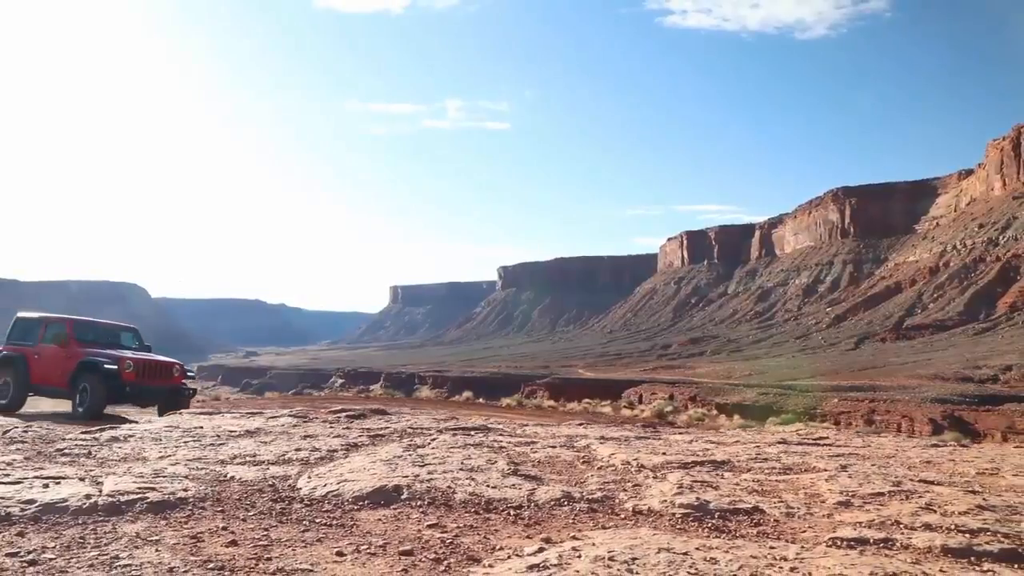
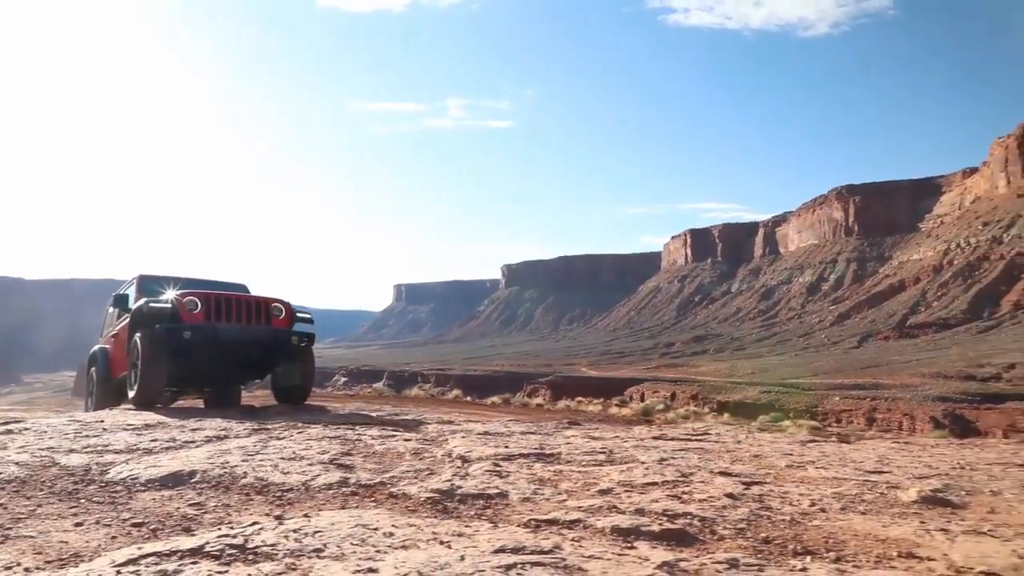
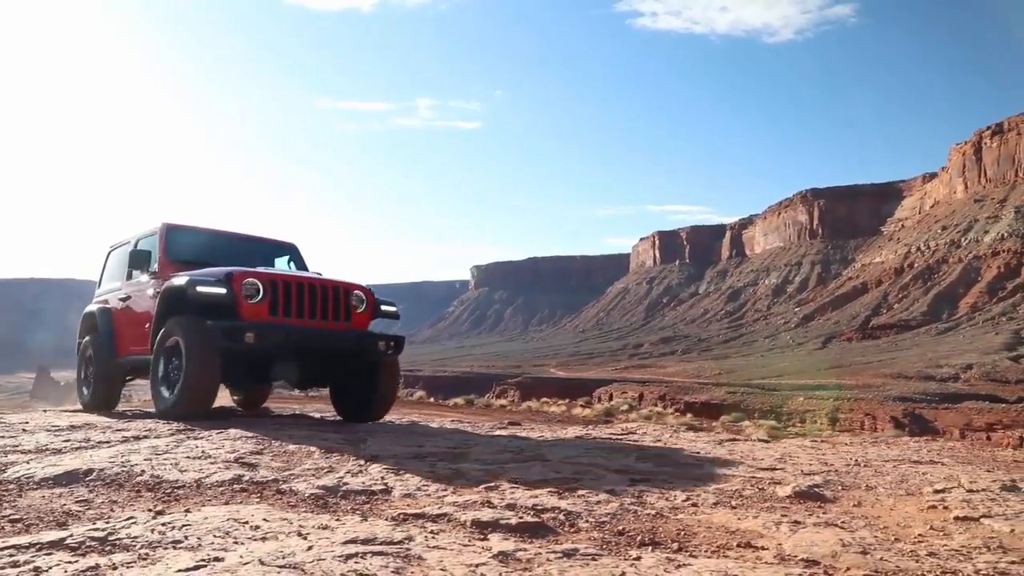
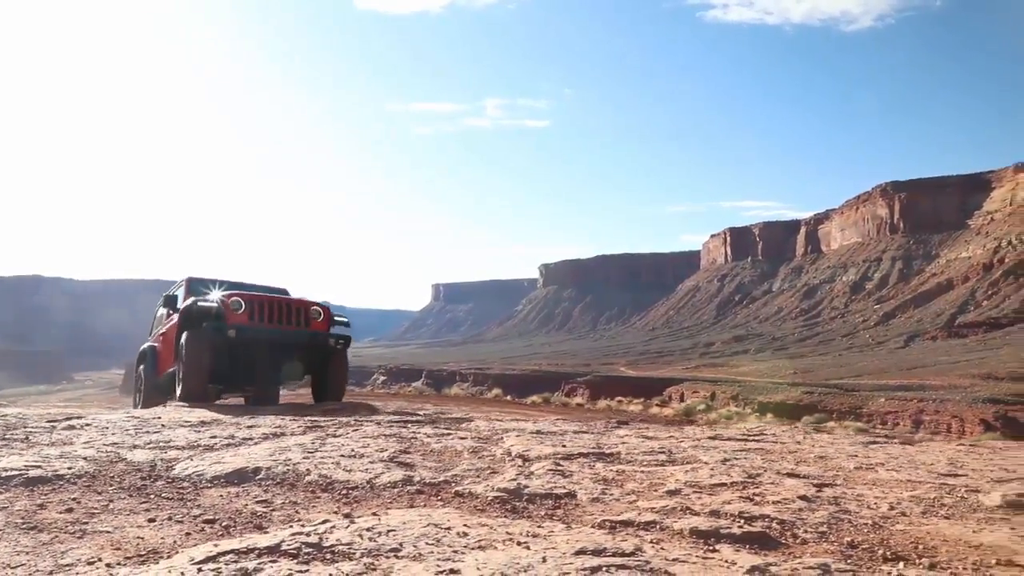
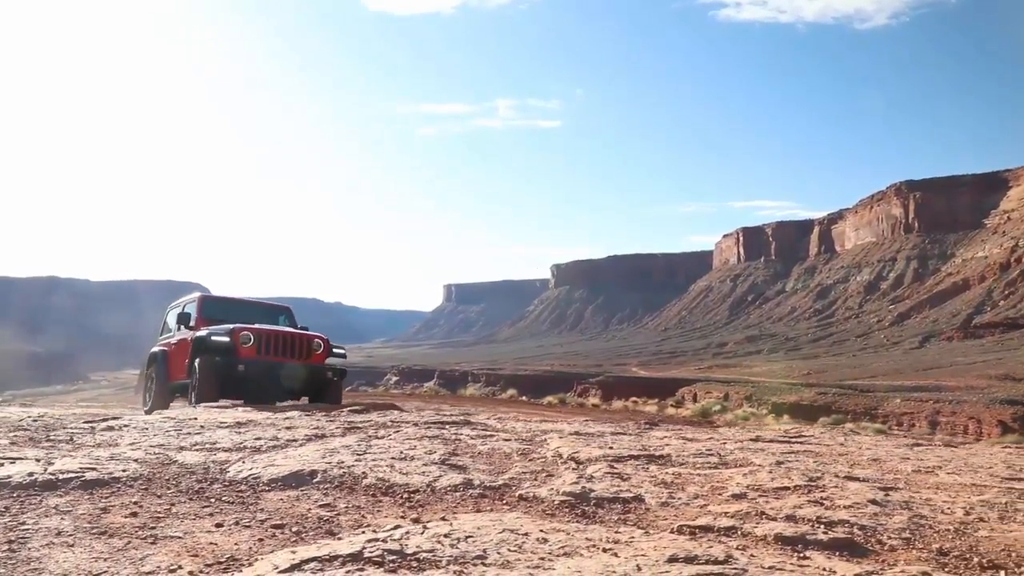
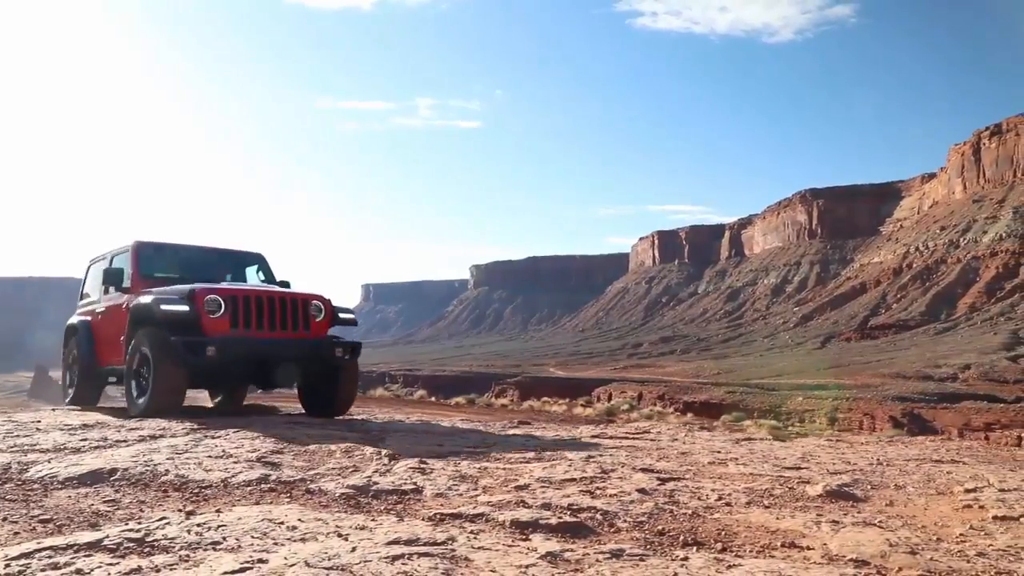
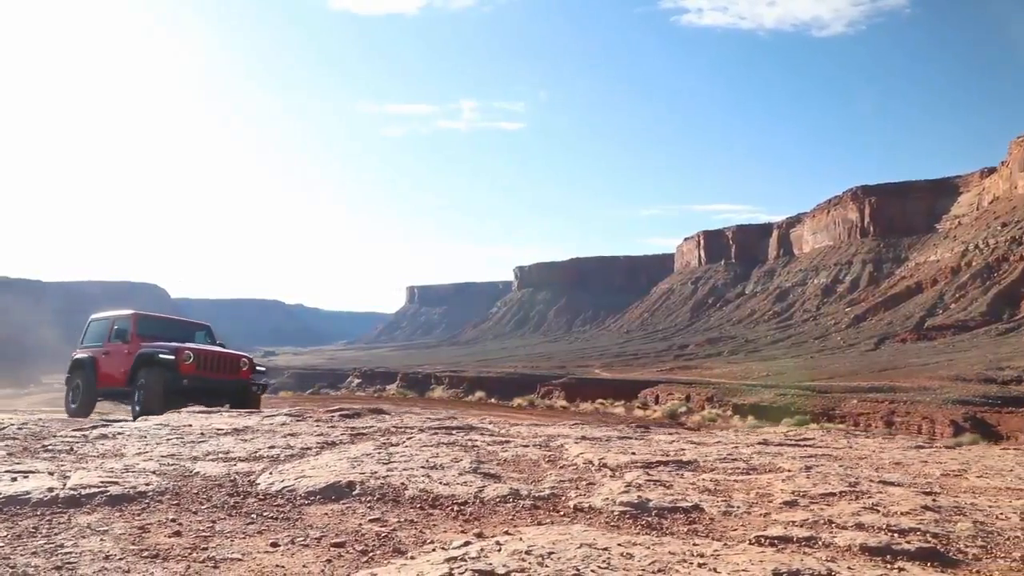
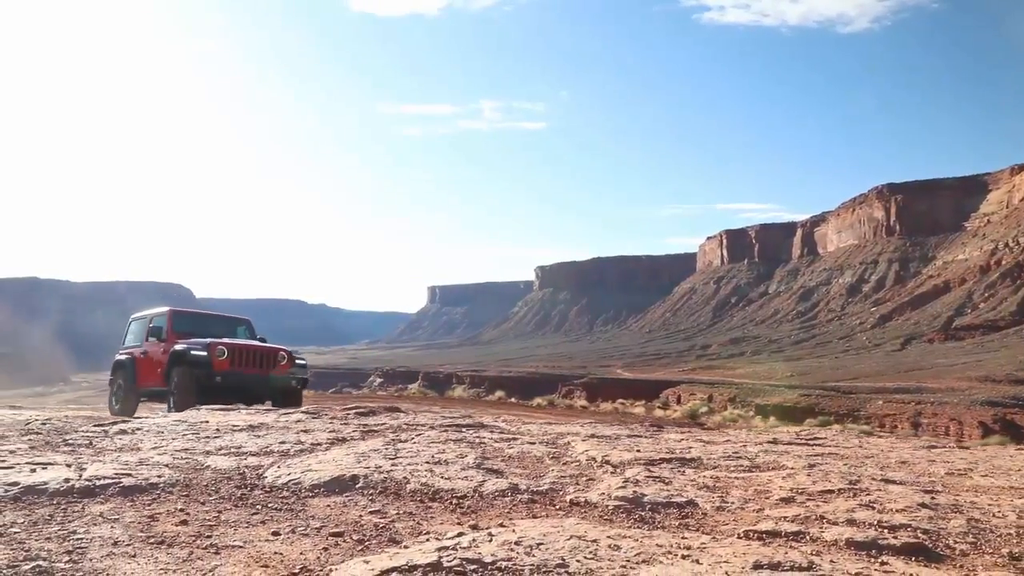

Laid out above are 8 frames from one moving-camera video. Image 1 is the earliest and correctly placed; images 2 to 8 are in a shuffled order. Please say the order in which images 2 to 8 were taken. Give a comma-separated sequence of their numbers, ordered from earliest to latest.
7, 8, 5, 4, 2, 6, 3
